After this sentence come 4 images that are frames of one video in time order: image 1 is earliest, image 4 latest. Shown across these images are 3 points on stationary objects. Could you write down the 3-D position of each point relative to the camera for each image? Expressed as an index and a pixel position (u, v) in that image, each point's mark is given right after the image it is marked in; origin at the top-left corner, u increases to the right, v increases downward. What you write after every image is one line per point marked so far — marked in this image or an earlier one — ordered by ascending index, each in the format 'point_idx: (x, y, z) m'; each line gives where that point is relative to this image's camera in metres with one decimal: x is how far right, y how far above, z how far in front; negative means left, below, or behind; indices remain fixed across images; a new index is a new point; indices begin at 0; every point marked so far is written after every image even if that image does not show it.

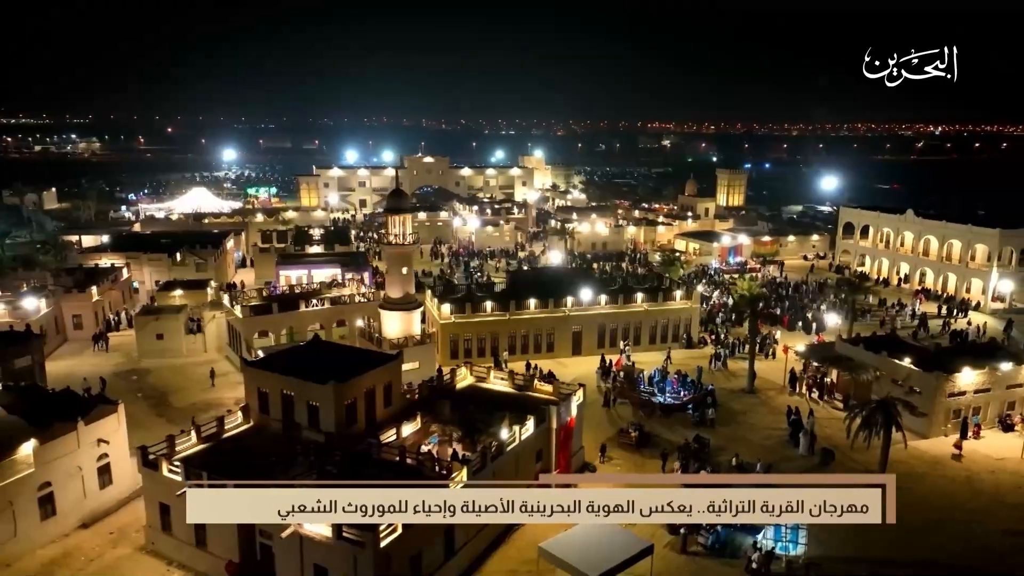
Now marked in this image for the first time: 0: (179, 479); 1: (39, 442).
0: (-8.9, -5.1, +19.0) m
1: (-13.2, -4.3, +19.9) m
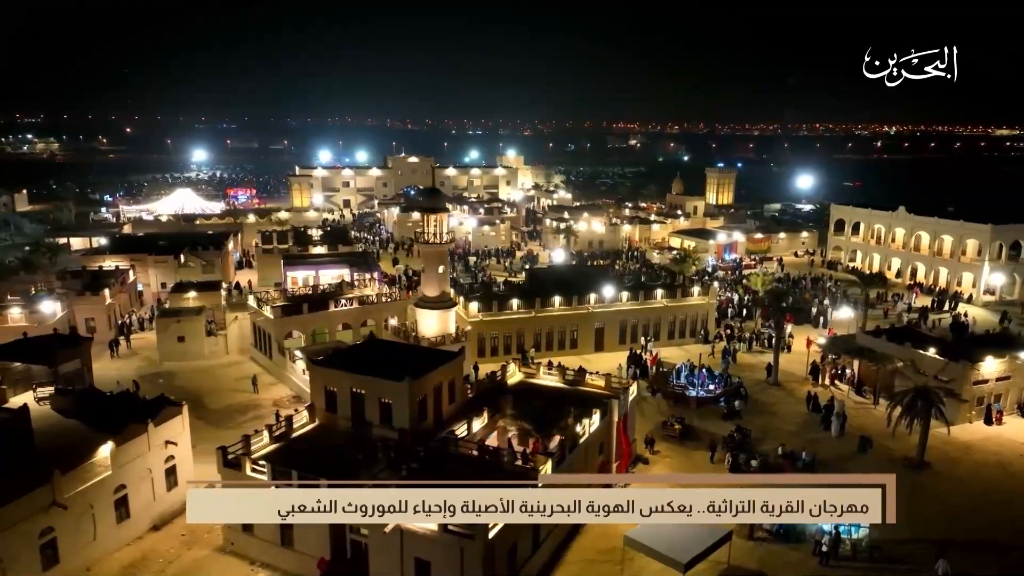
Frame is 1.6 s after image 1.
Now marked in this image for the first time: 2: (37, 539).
0: (-6.6, -5.1, +18.9) m
1: (-11.0, -4.3, +19.7) m
2: (-11.7, -6.2, +17.5) m
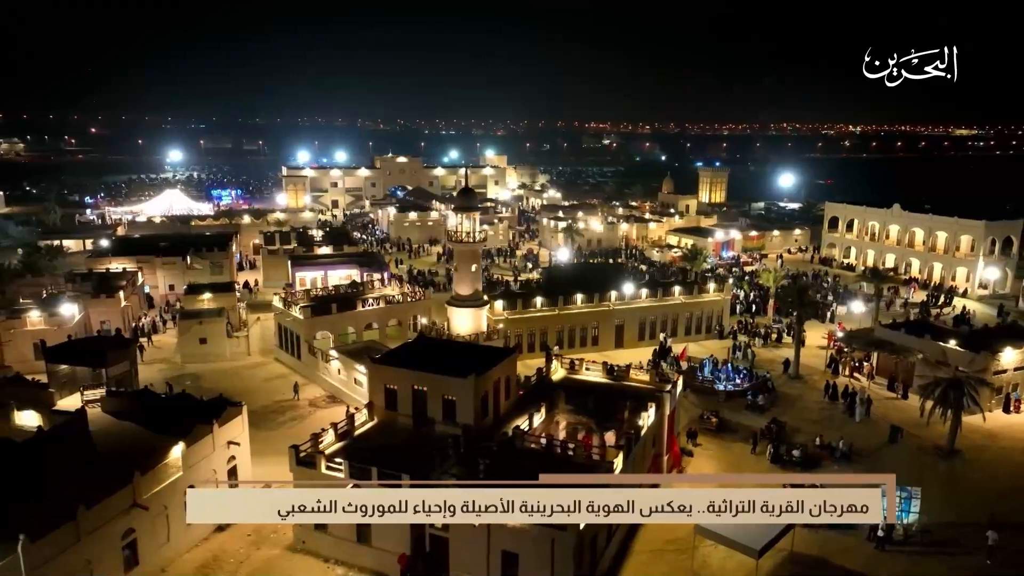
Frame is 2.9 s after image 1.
0: (-4.6, -5.0, +19.0) m
1: (-9.0, -4.3, +19.6) m
2: (-9.6, -6.2, +17.4) m
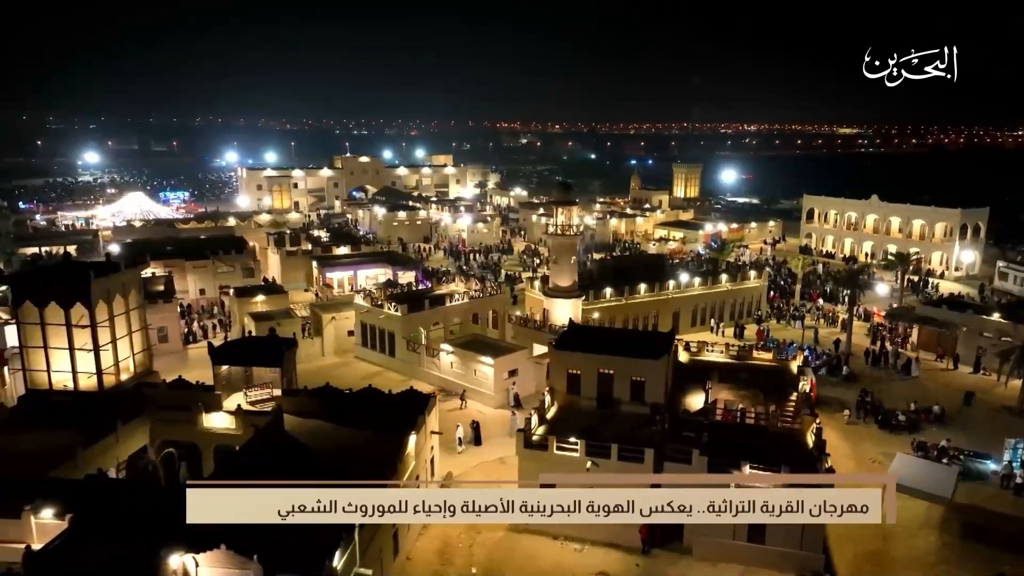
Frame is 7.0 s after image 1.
0: (+1.7, -4.7, +19.9) m
1: (-2.7, -4.1, +19.9) m
2: (-3.0, -6.0, +17.6) m
